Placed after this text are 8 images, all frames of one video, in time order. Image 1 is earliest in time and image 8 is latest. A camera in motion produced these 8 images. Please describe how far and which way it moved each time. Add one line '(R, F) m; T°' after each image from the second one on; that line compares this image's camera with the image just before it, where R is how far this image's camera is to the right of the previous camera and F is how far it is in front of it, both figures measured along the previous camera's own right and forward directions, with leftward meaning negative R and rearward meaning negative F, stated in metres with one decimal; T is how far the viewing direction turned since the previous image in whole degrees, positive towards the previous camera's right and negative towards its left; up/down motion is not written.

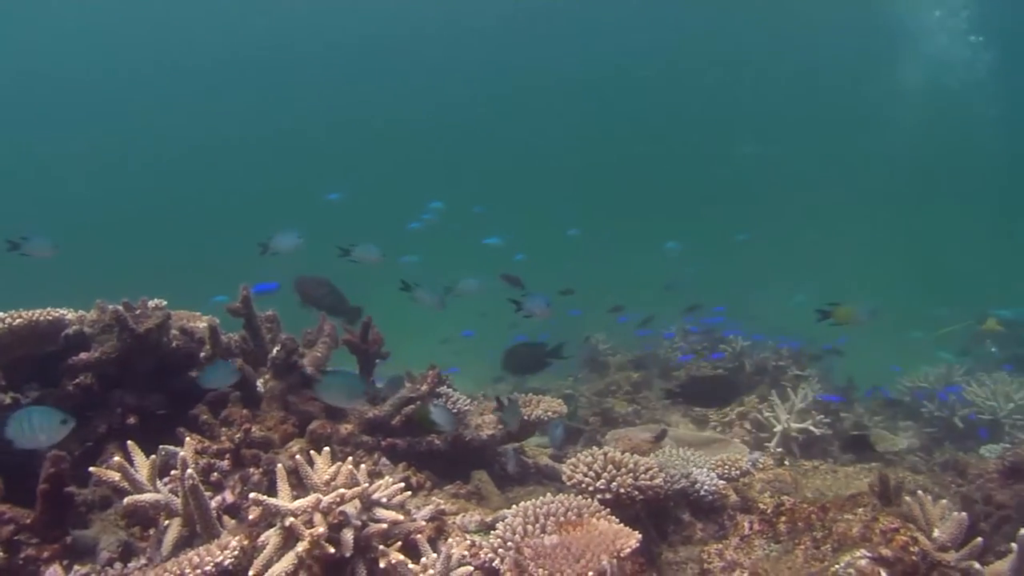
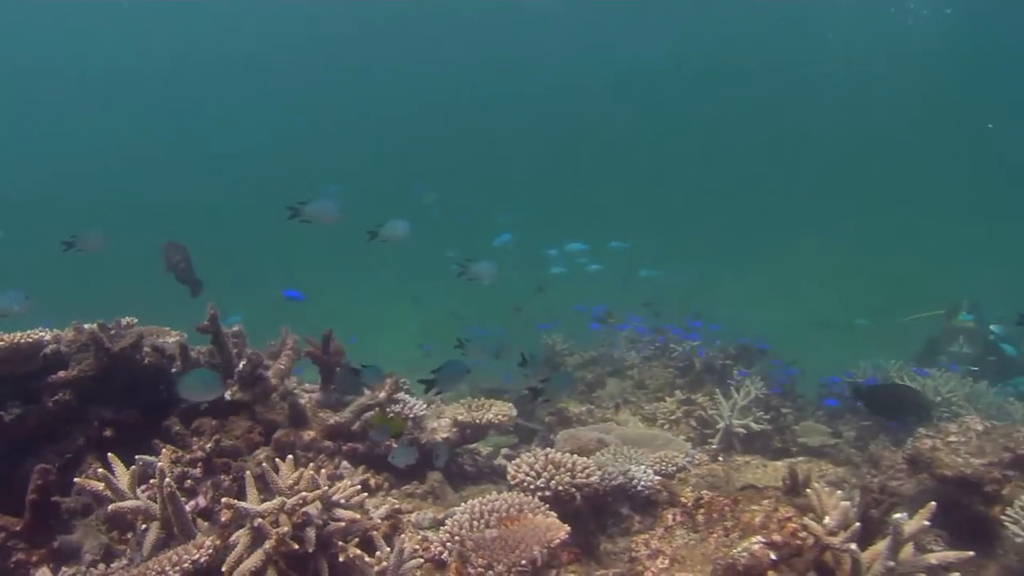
(+0.2, -0.5) m; +2°
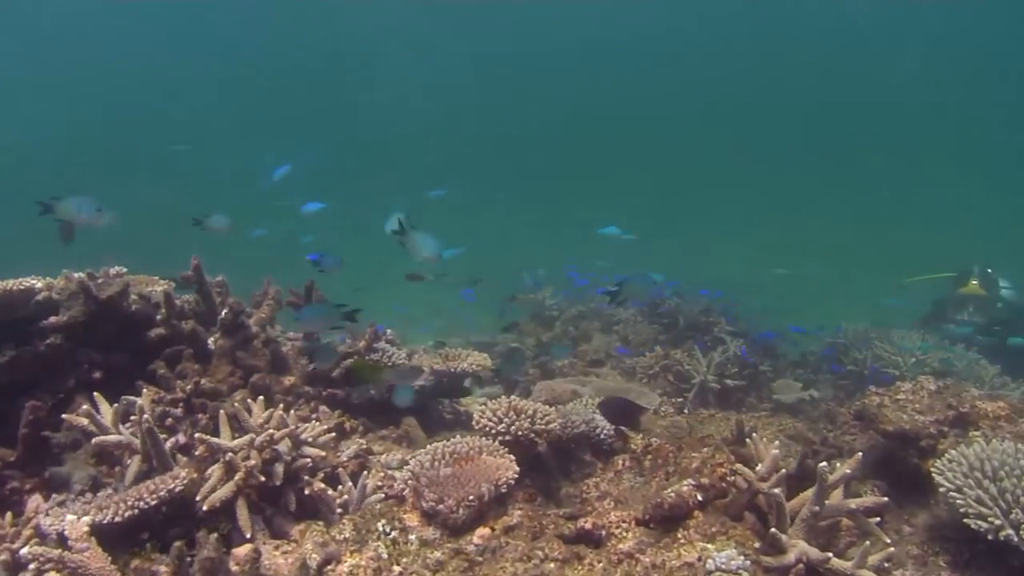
(+0.4, -0.3) m; -1°
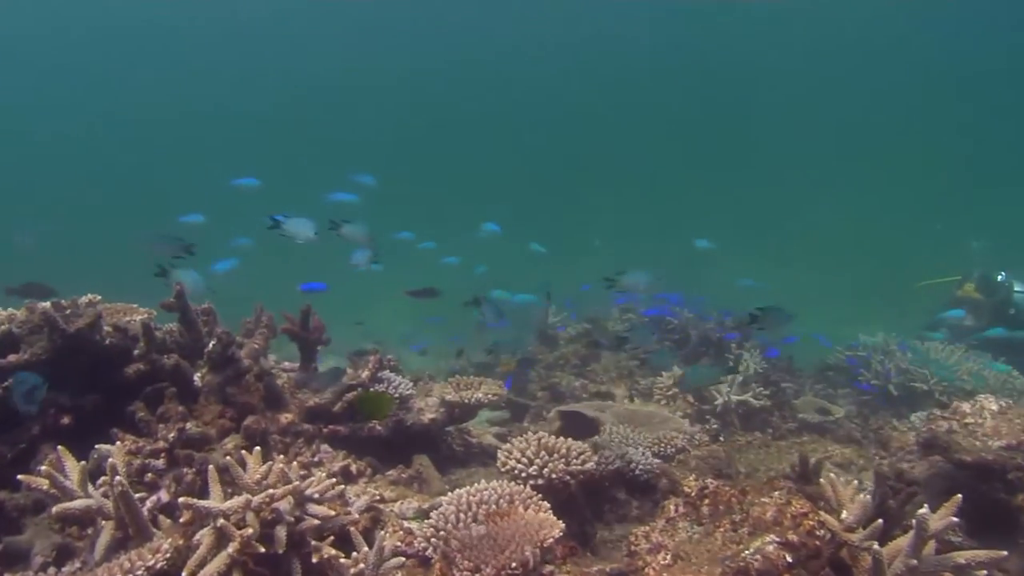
(-0.3, +0.7) m; +1°
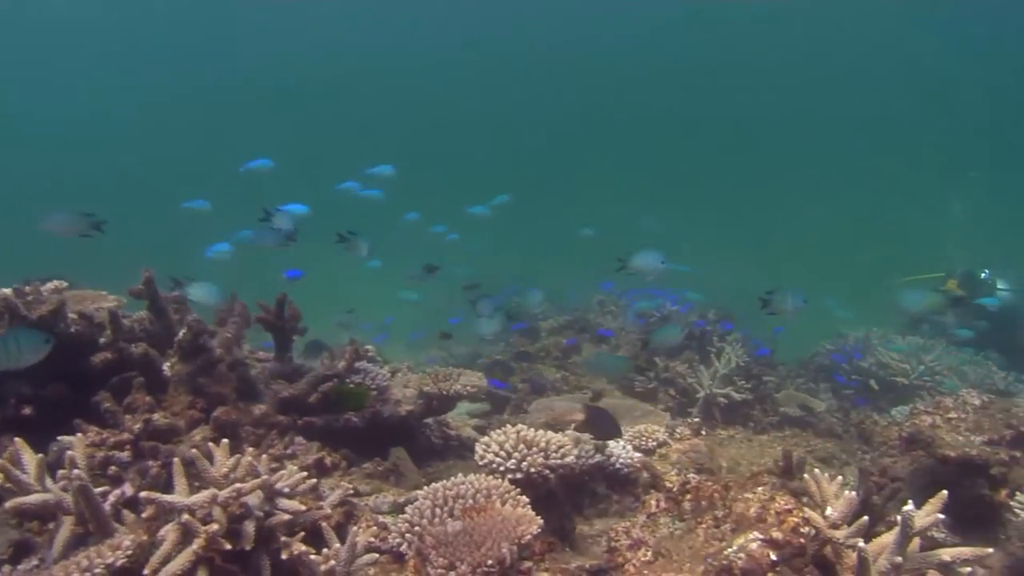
(0.0, +0.1) m; +1°
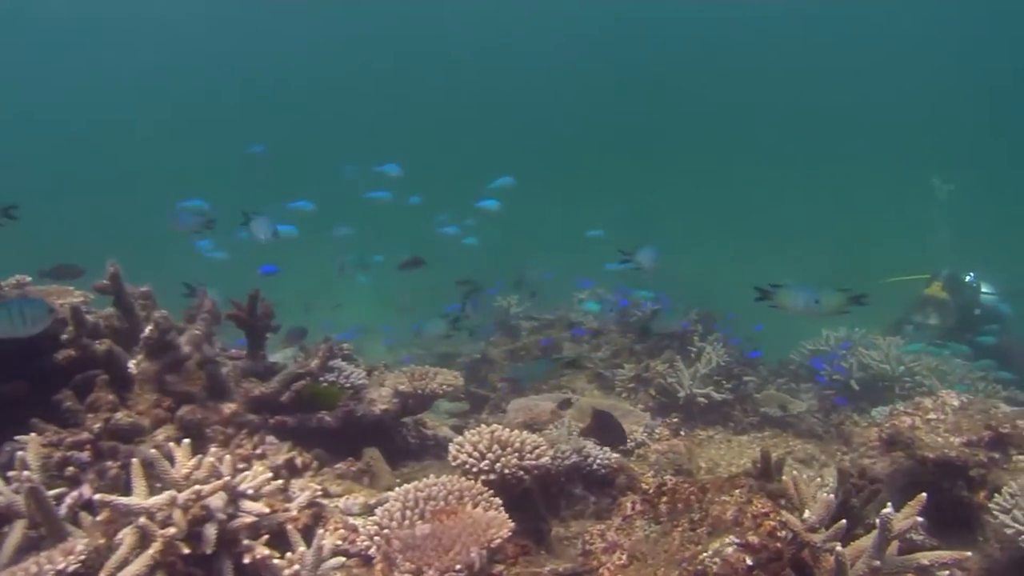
(+0.1, +0.1) m; +1°
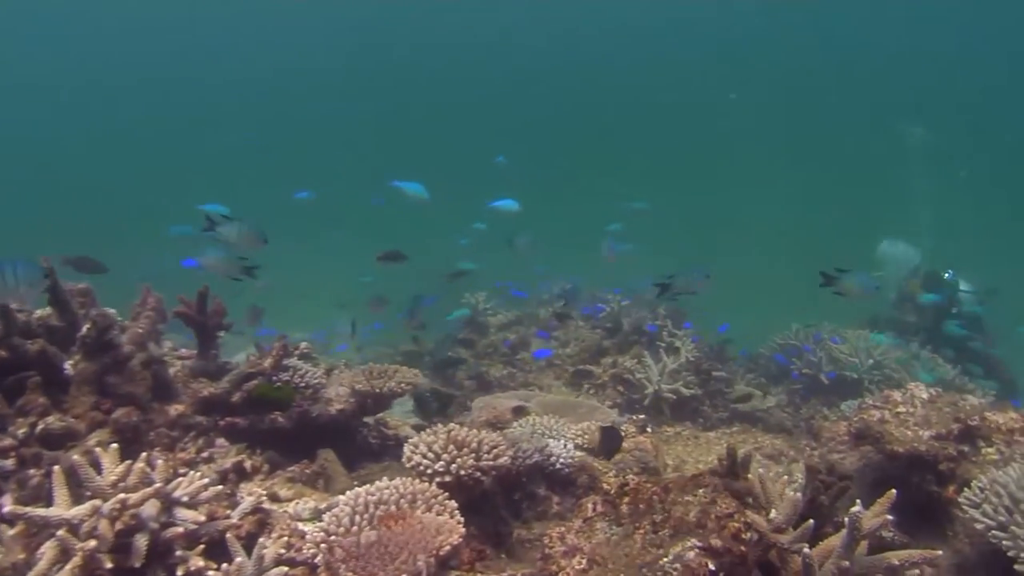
(+0.1, +0.2) m; +2°
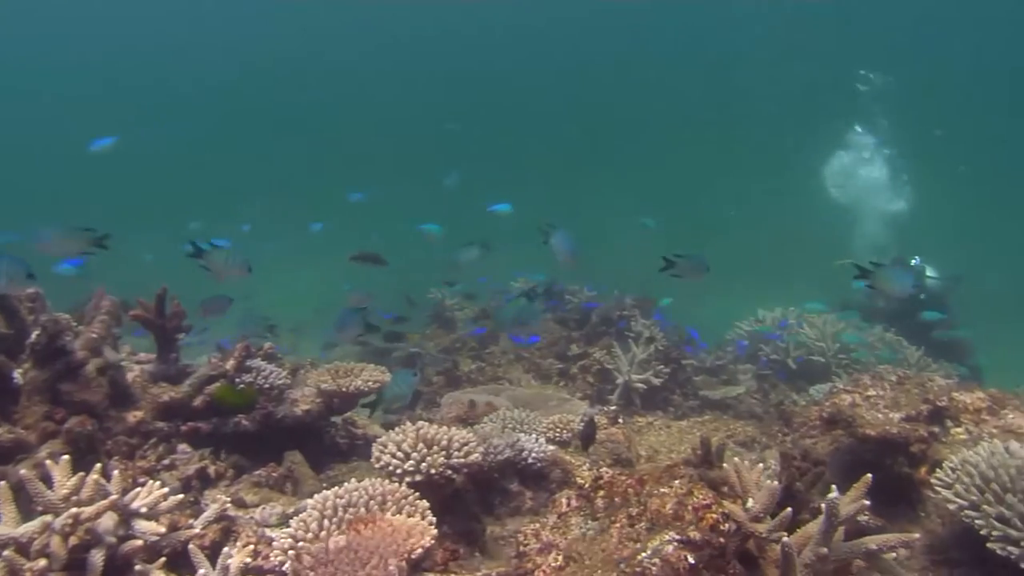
(0.0, +0.1) m; +2°
